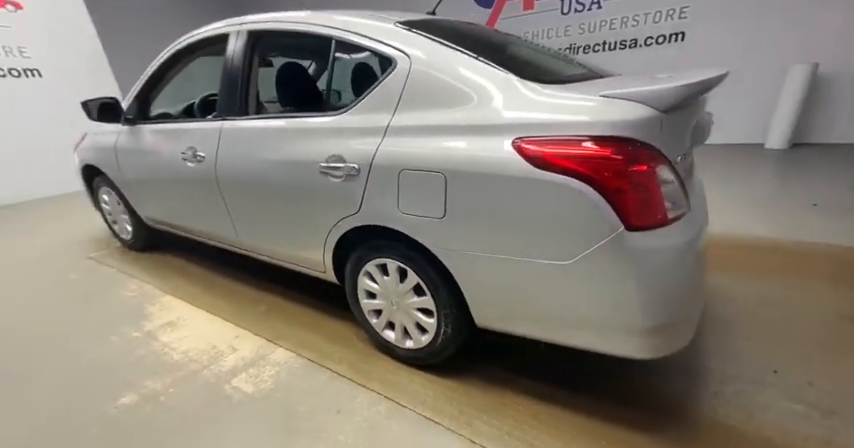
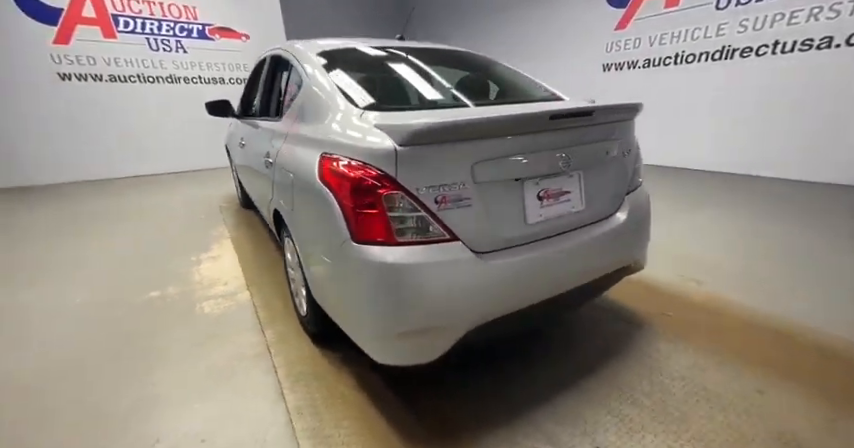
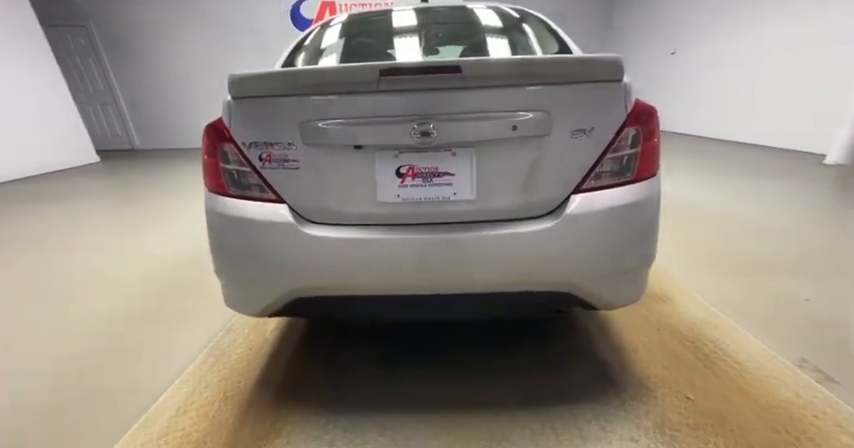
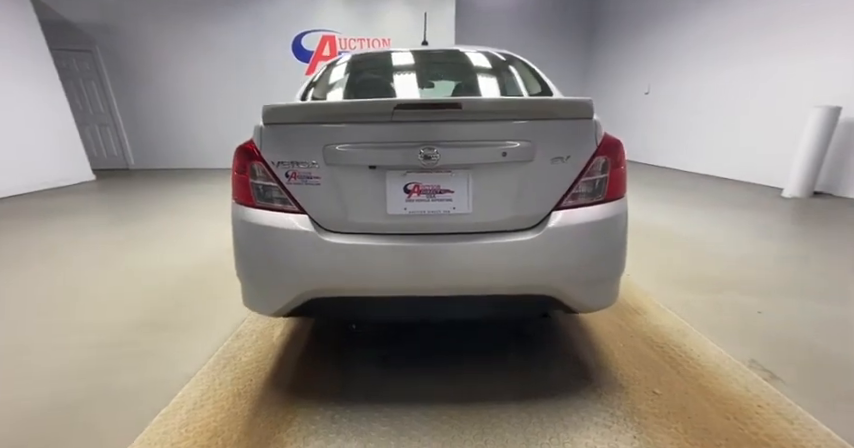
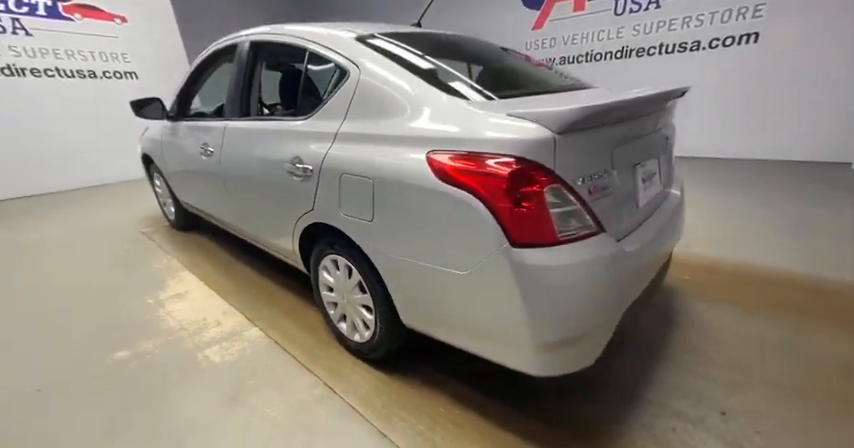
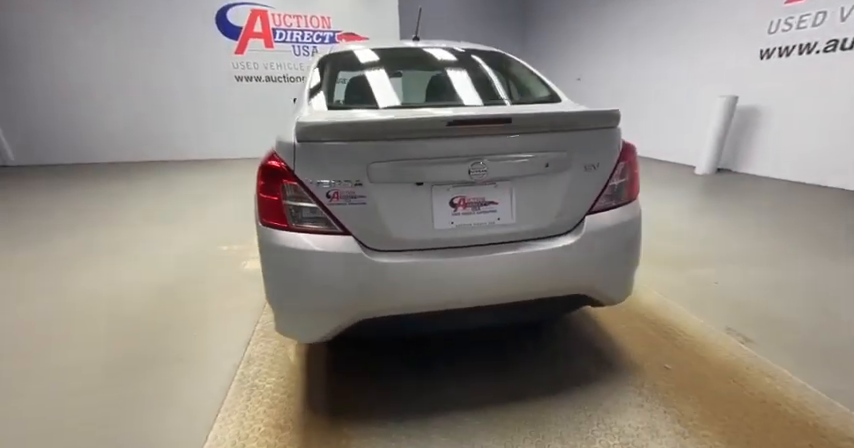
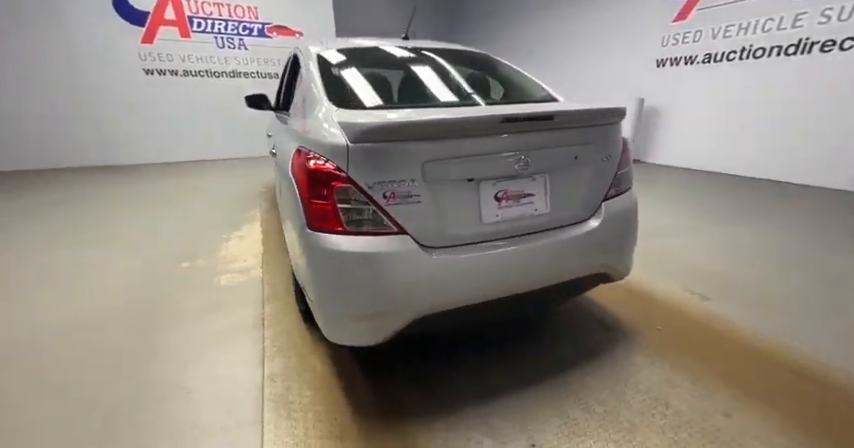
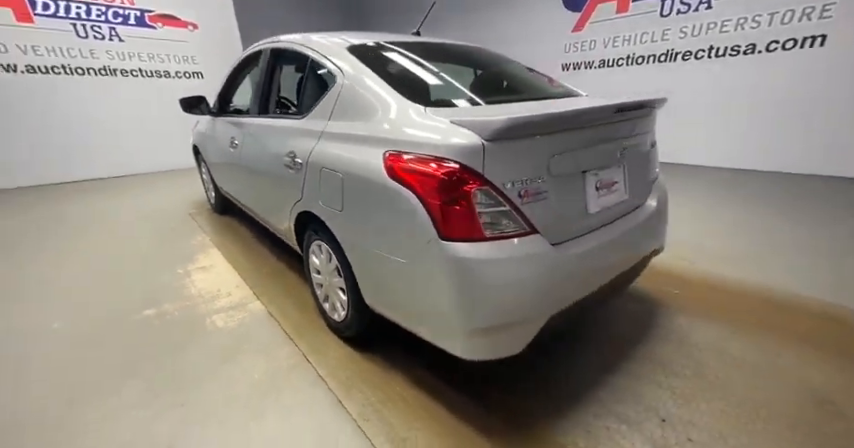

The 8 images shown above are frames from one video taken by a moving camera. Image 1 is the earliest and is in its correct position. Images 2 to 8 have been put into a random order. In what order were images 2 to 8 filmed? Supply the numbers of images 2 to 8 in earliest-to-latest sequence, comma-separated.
5, 8, 2, 7, 6, 4, 3
